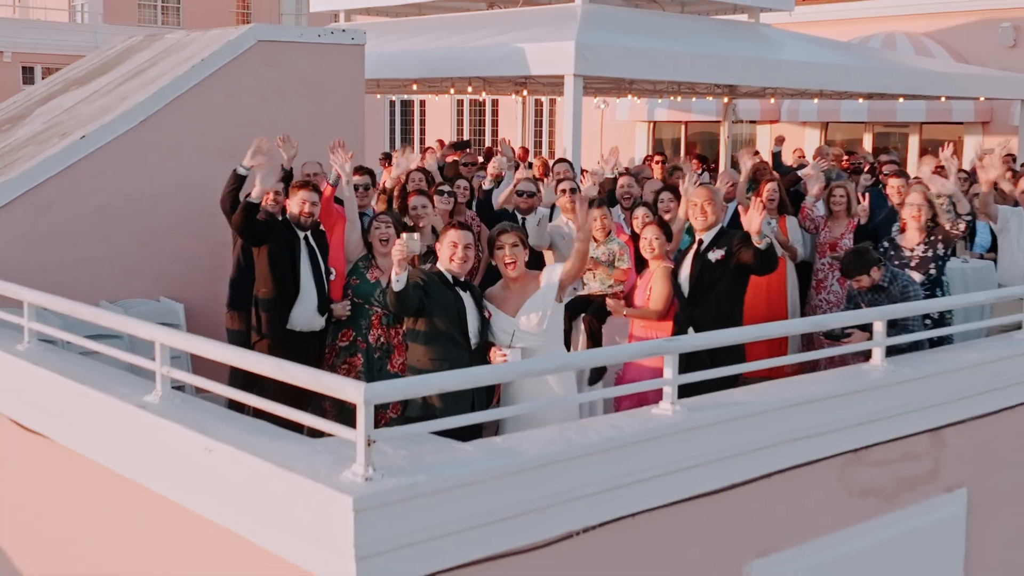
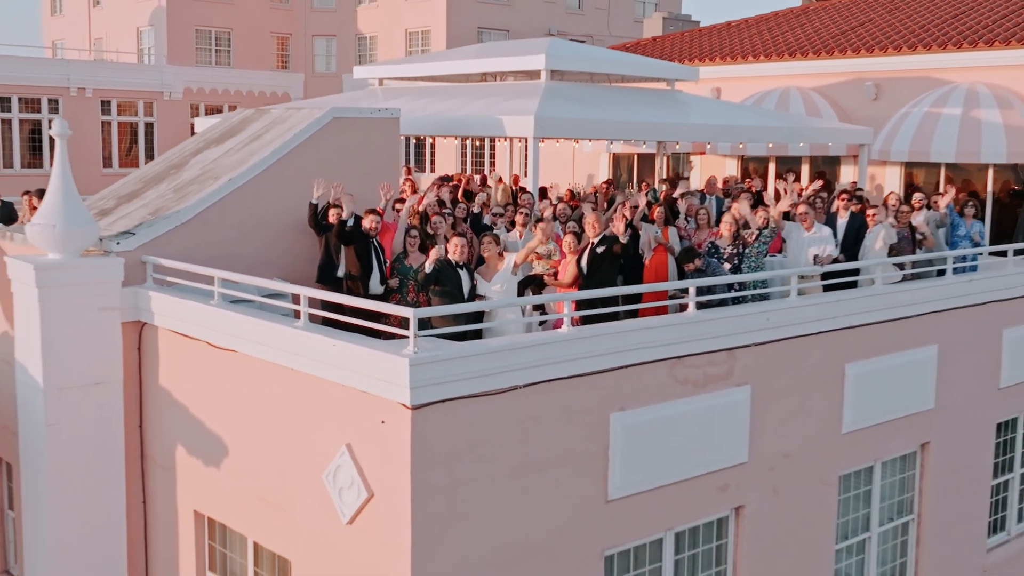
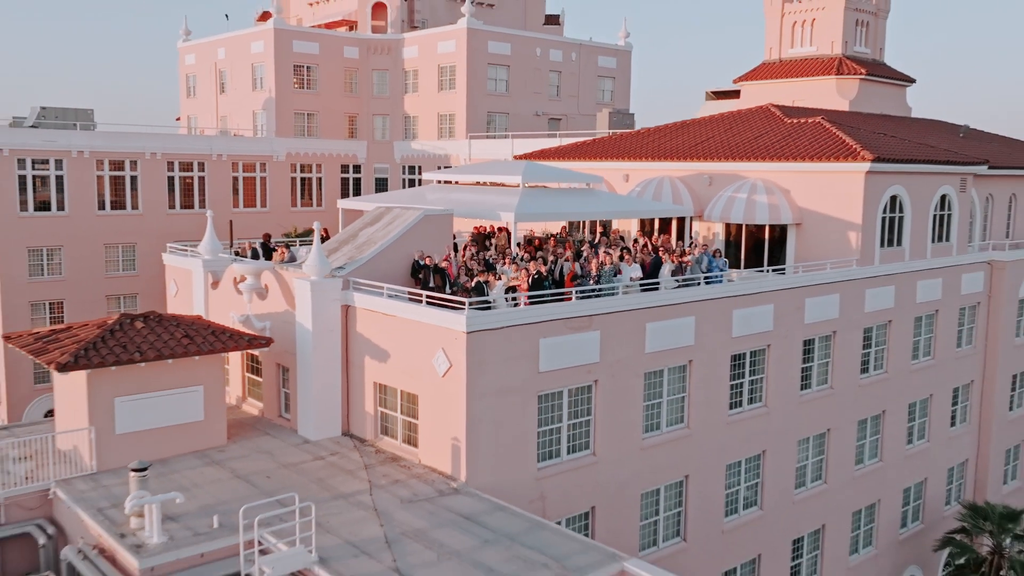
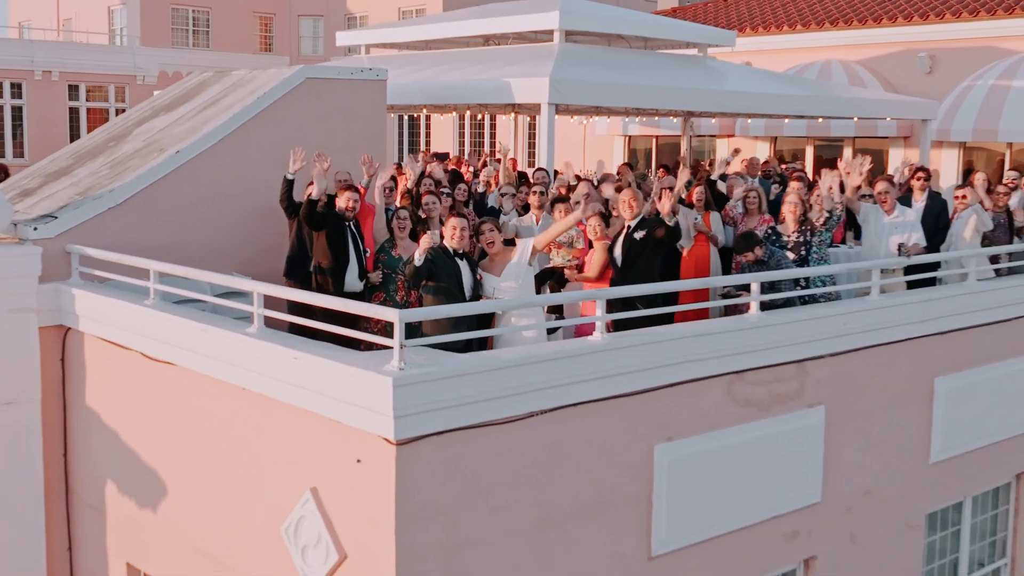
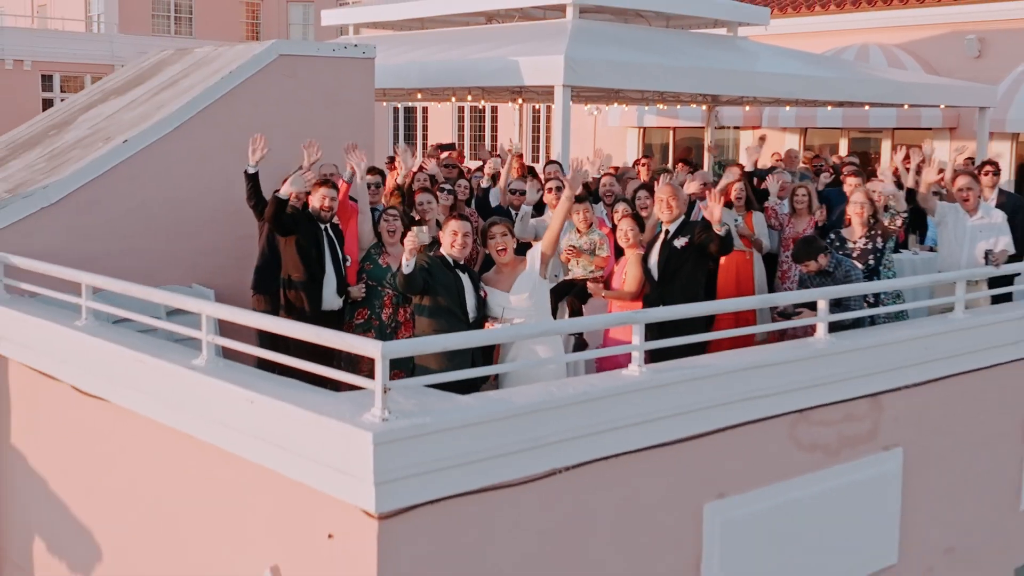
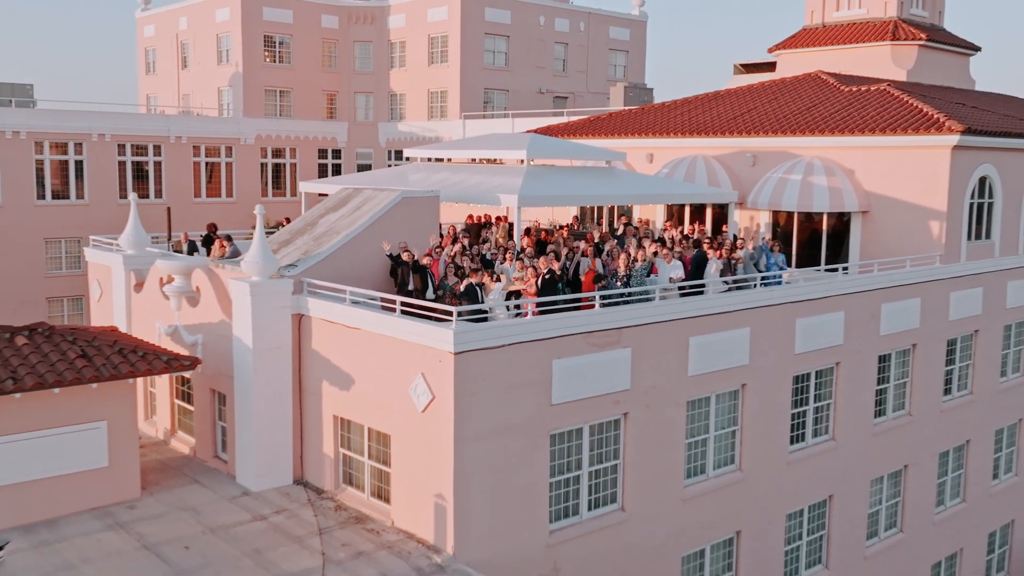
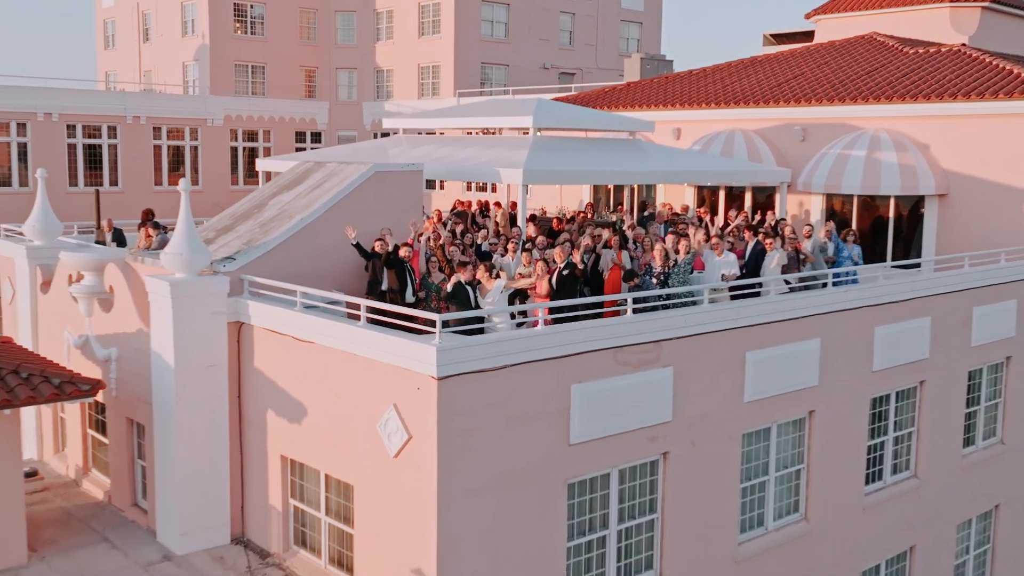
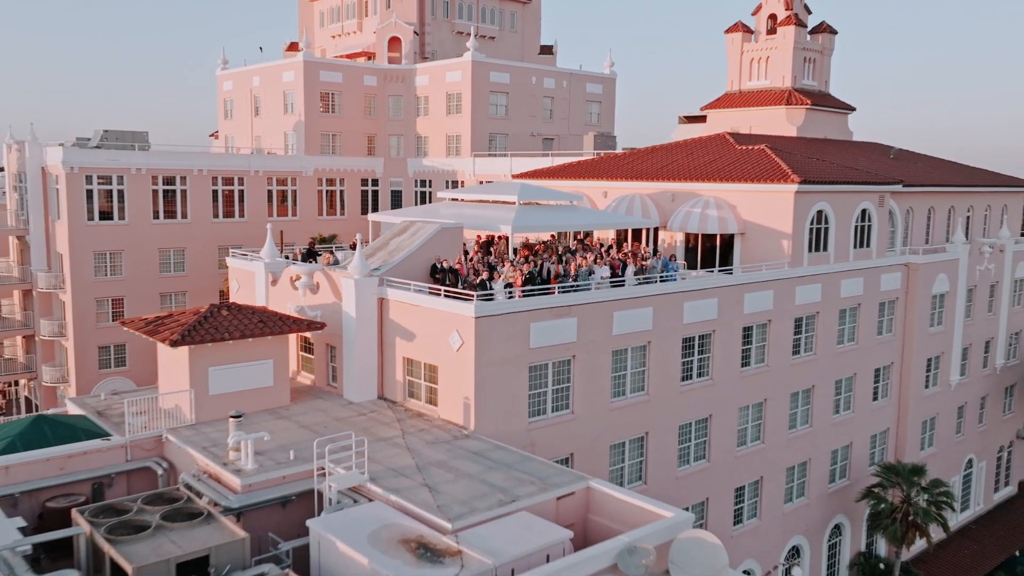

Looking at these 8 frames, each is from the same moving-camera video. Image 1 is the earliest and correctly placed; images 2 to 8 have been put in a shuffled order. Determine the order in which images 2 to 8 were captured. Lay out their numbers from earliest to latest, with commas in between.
5, 4, 2, 7, 6, 3, 8
